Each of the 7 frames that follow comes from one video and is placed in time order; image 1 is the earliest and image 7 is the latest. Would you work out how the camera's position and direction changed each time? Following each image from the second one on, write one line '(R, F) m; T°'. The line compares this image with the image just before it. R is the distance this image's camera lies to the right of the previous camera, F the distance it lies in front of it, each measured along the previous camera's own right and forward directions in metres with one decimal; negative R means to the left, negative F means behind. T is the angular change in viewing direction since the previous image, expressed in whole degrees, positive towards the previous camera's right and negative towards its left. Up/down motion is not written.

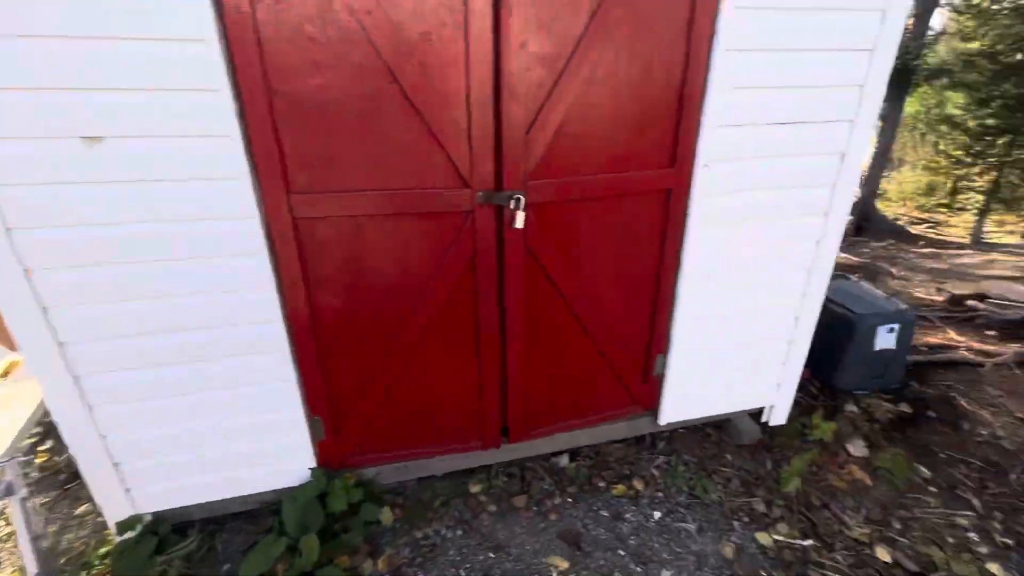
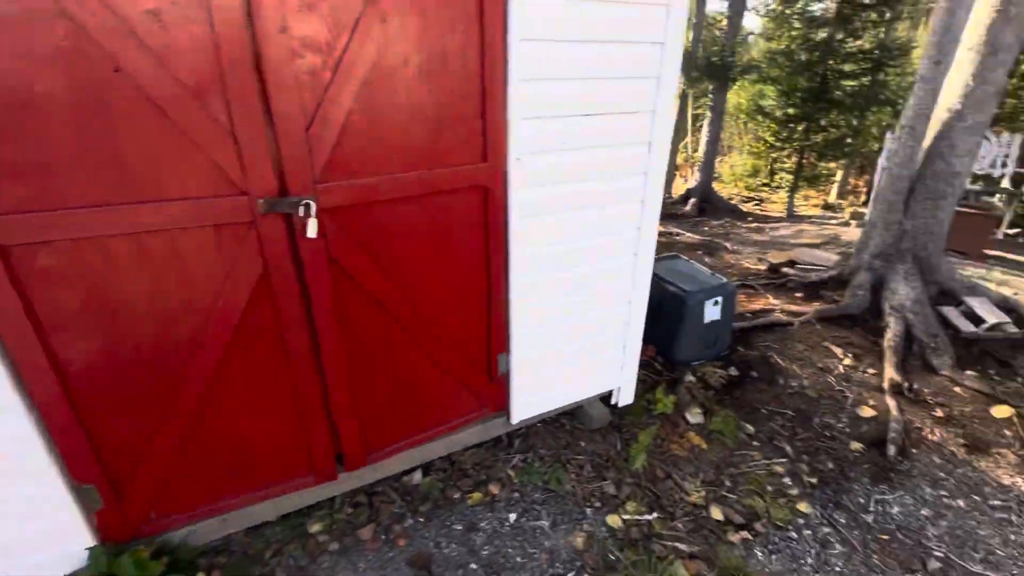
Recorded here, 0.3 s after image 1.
(+0.3, +0.1) m; +12°
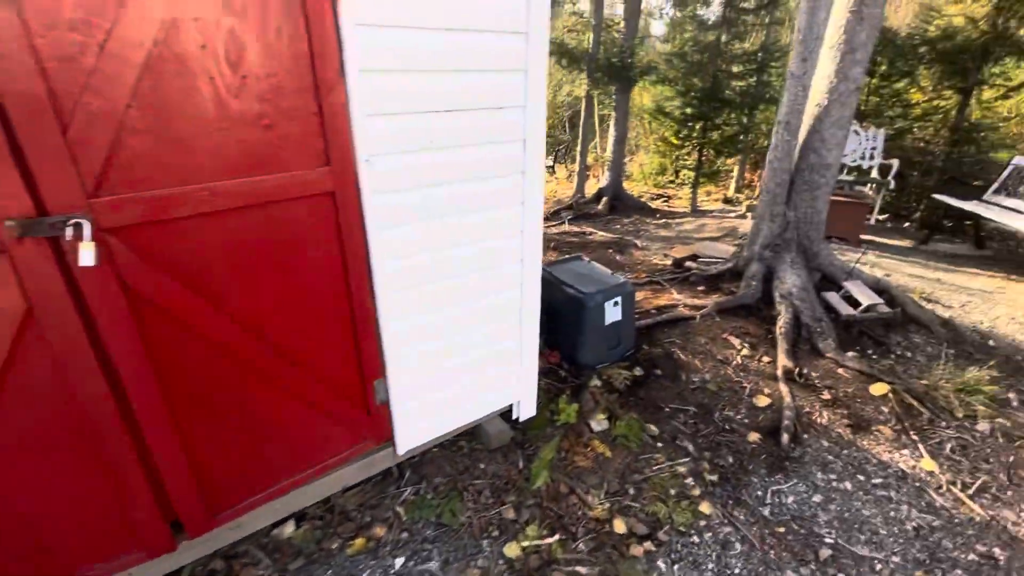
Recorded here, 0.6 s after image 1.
(+0.3, +0.2) m; +8°
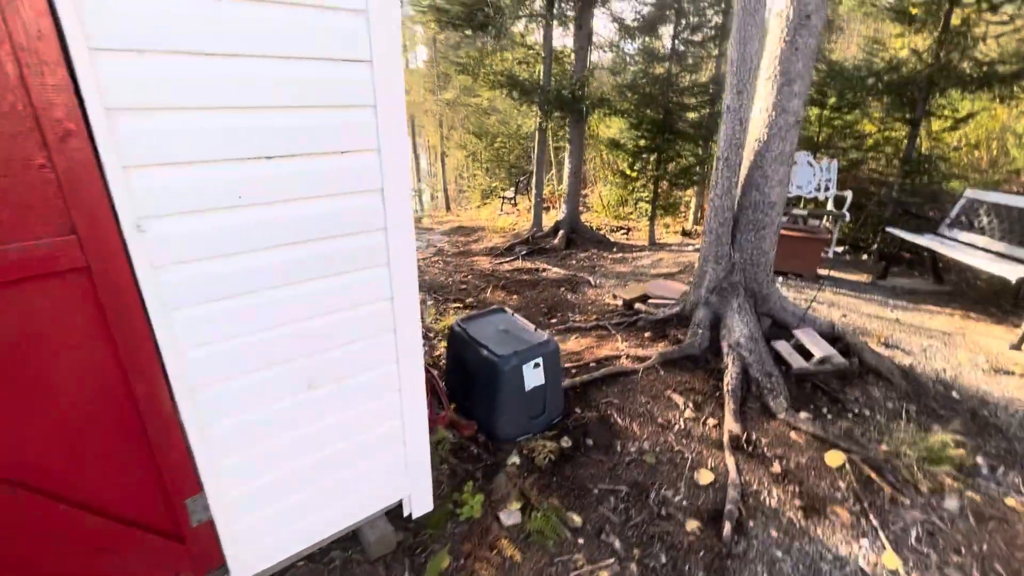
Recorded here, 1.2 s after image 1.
(+0.5, +0.4) m; +2°
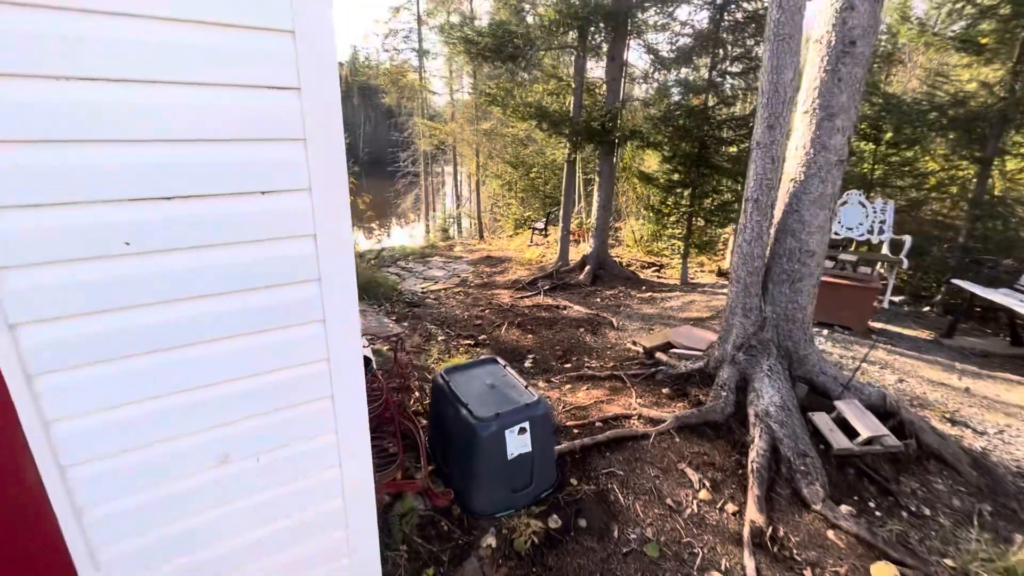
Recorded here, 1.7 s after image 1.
(+0.3, +0.3) m; -5°
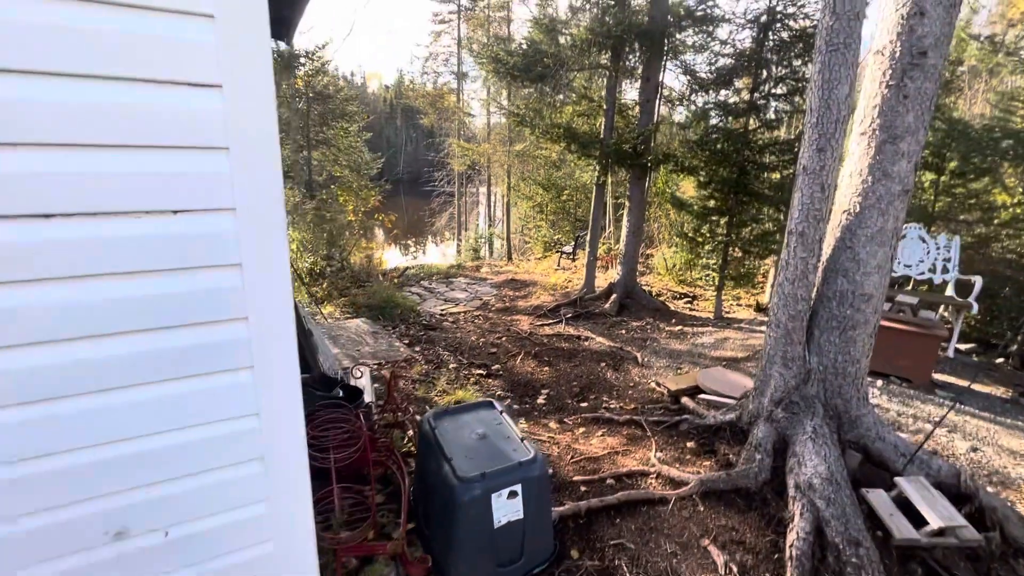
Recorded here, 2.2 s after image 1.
(+0.2, +0.4) m; -4°
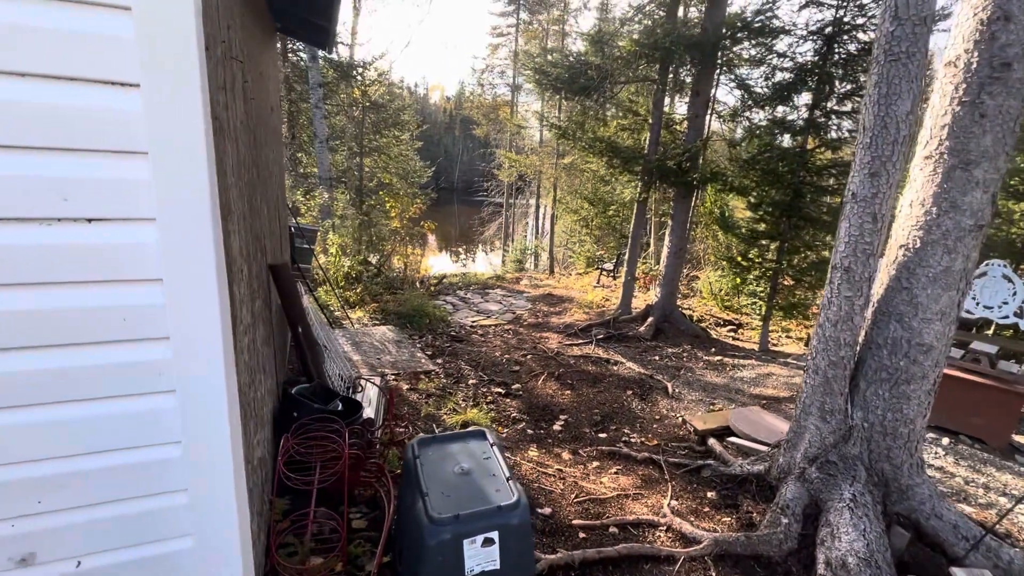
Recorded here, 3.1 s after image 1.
(+0.2, +0.2) m; -6°
